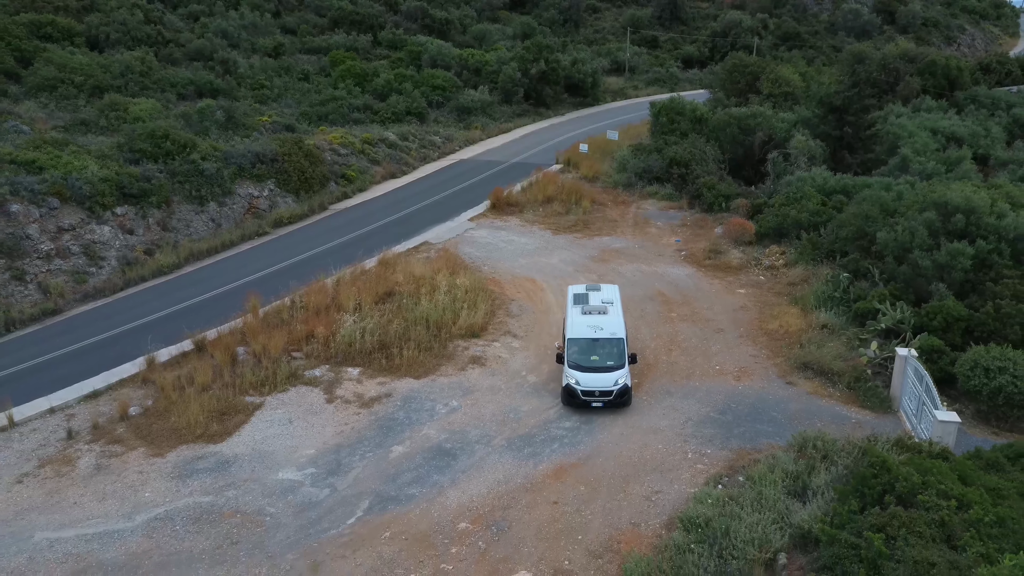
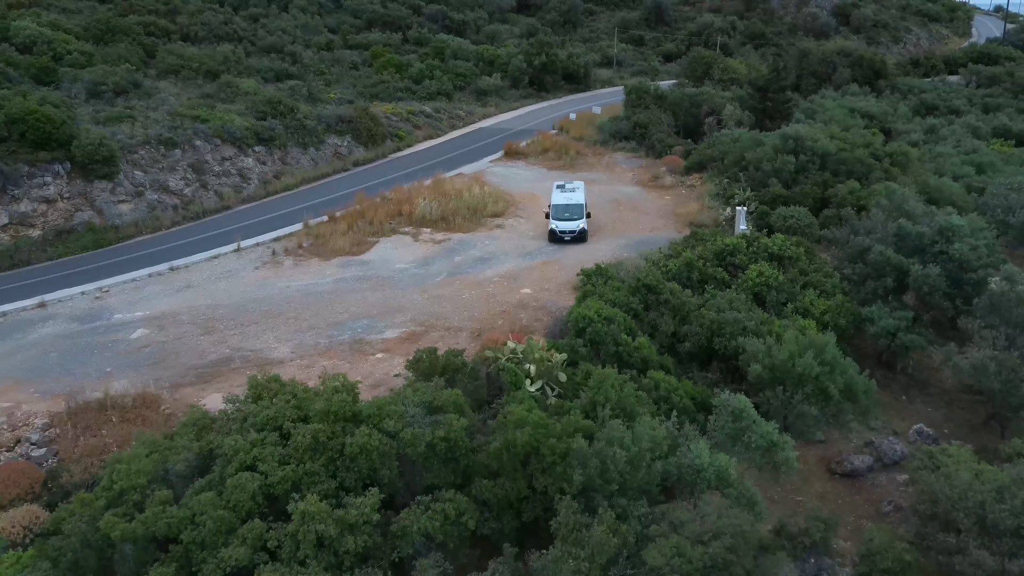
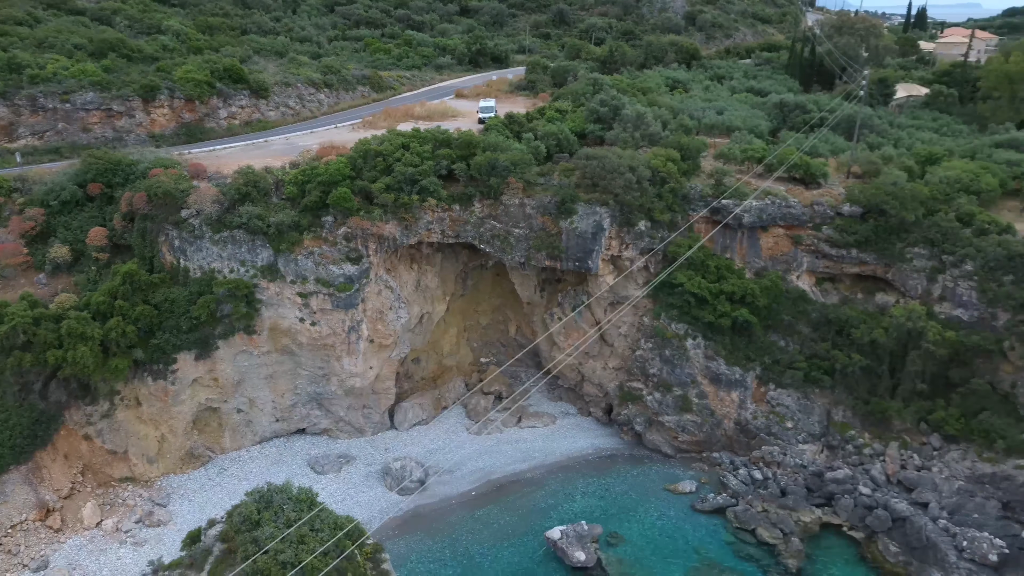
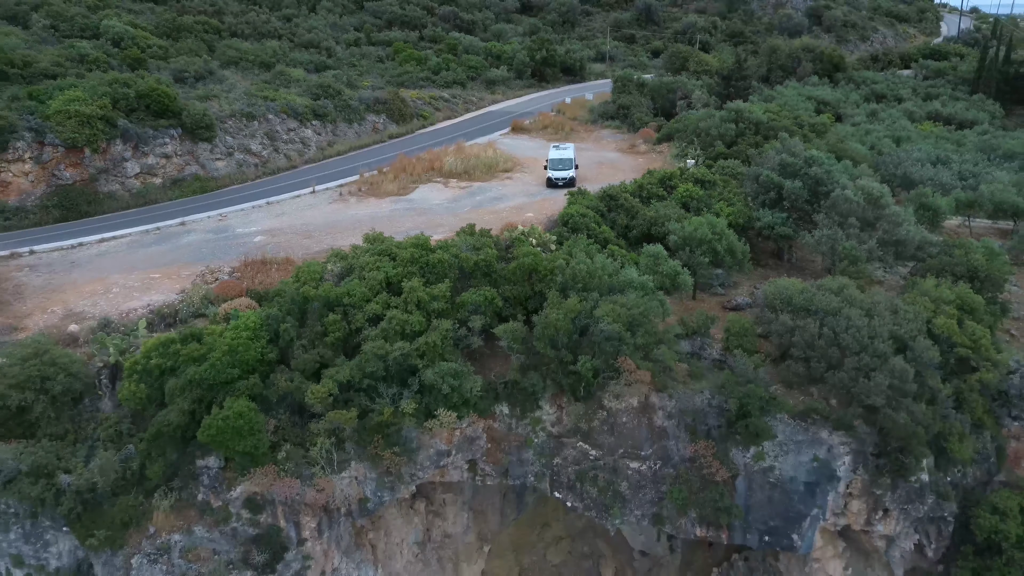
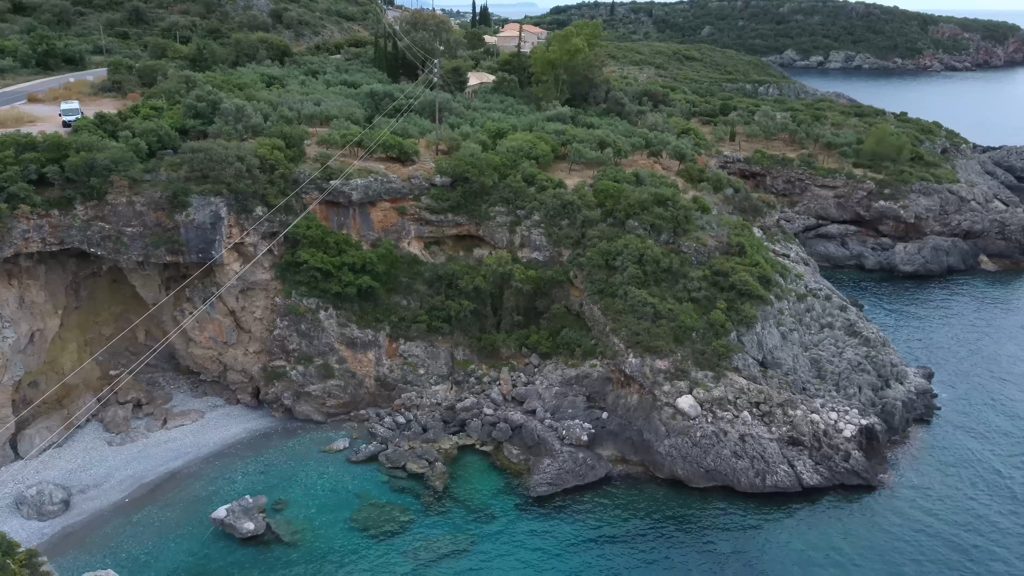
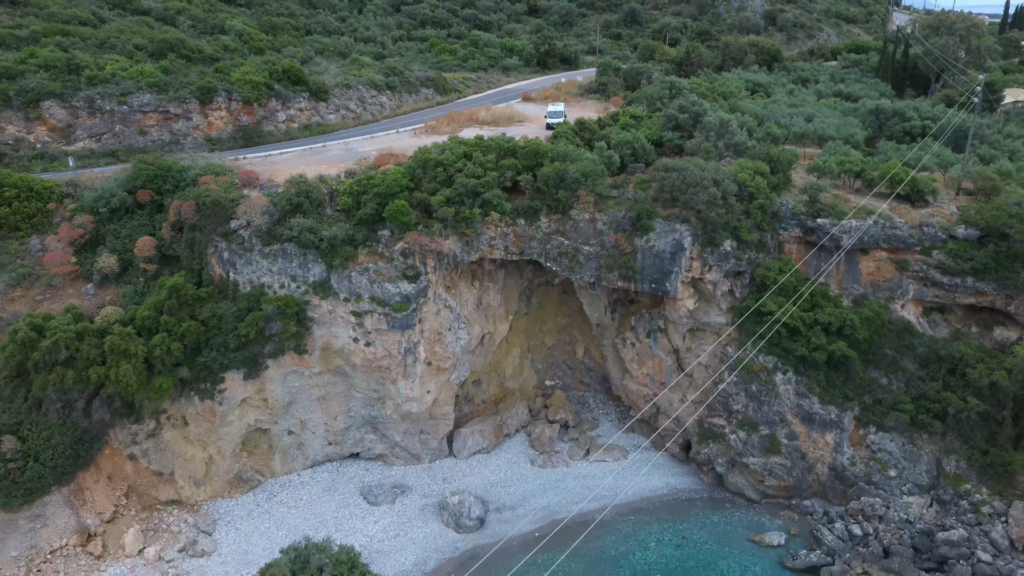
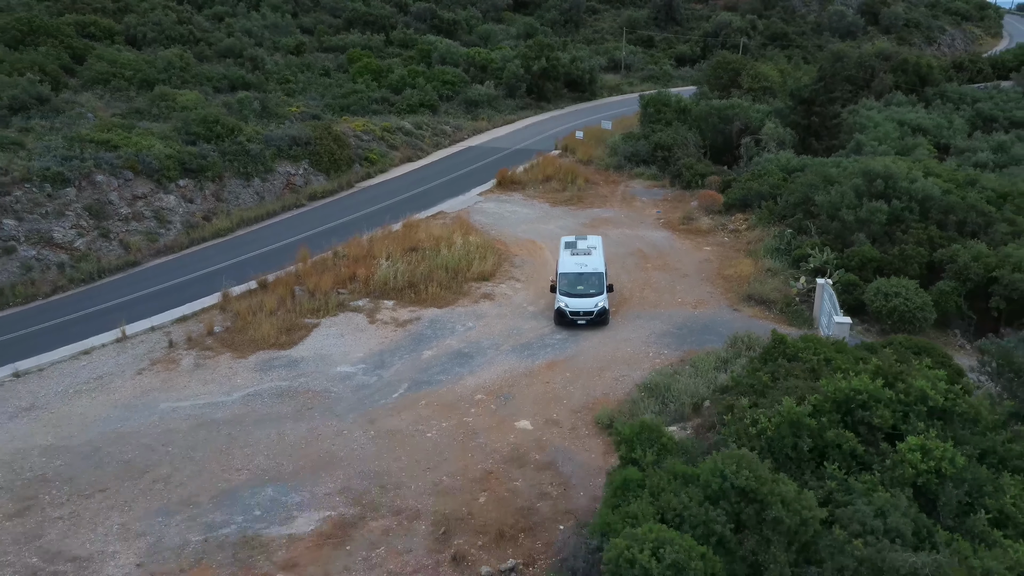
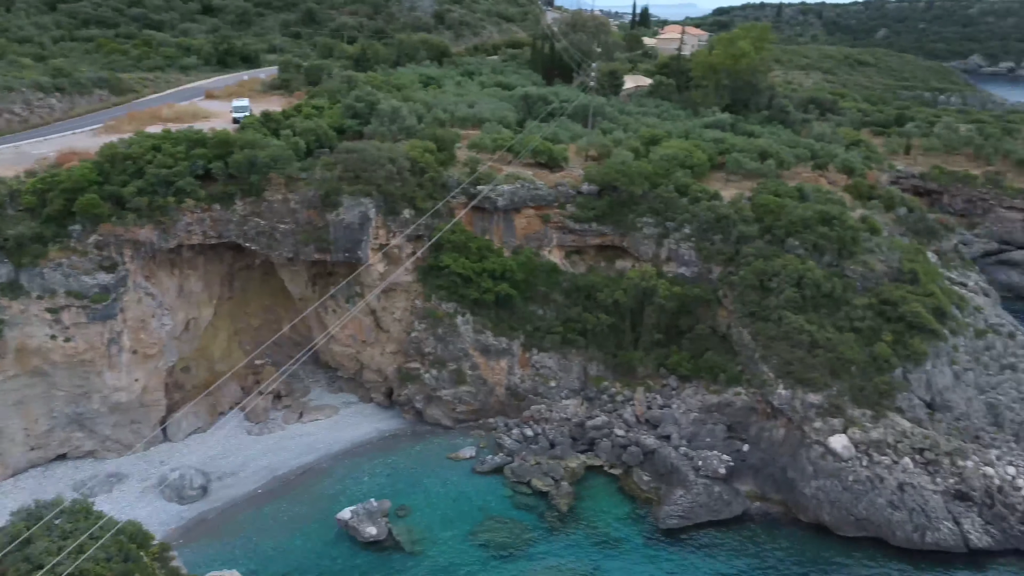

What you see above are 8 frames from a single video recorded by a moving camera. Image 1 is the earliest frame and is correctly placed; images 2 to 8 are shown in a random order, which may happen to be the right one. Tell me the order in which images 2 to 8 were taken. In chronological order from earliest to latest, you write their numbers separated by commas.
7, 2, 4, 6, 3, 8, 5
